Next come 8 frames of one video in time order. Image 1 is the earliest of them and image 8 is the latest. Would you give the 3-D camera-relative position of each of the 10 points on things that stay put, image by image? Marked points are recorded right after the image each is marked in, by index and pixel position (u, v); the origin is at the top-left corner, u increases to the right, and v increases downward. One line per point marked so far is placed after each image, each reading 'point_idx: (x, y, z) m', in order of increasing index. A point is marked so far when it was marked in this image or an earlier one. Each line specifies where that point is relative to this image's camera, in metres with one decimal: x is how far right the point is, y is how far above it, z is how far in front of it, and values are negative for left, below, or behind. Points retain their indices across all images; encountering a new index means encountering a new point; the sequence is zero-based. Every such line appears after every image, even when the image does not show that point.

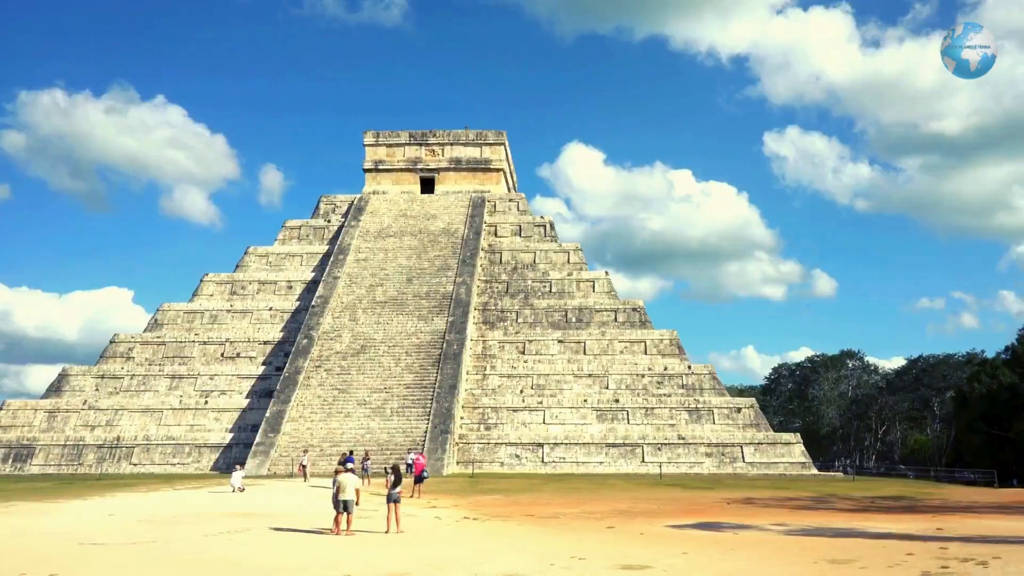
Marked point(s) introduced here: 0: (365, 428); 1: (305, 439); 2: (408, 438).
0: (-3.7, -3.5, +19.9) m
1: (-5.1, -3.8, +19.6) m
2: (-2.6, -3.7, +19.6) m
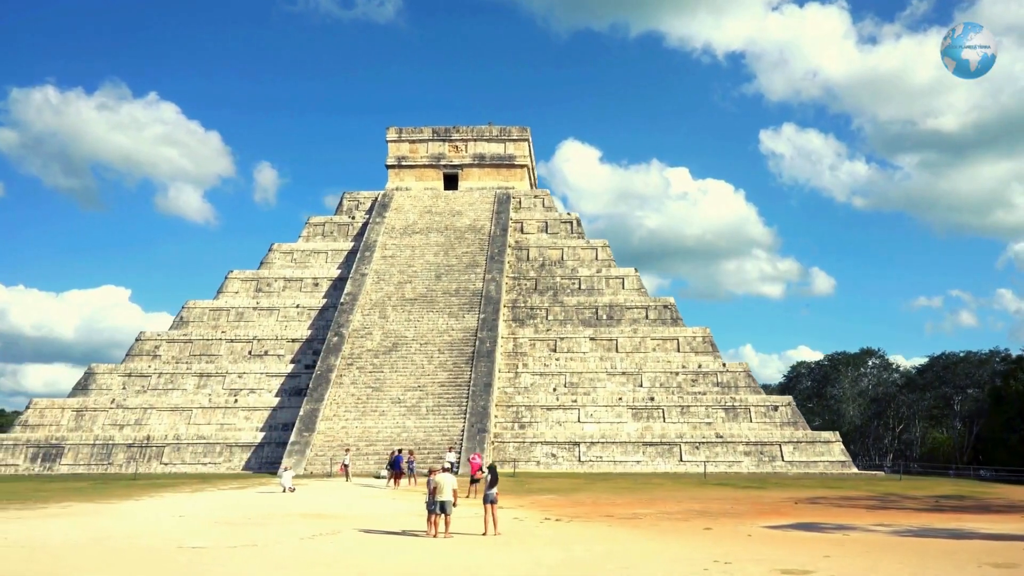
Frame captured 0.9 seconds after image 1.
0: (-2.8, -3.5, +19.6) m
1: (-4.2, -3.7, +19.3) m
2: (-1.6, -3.7, +19.3) m
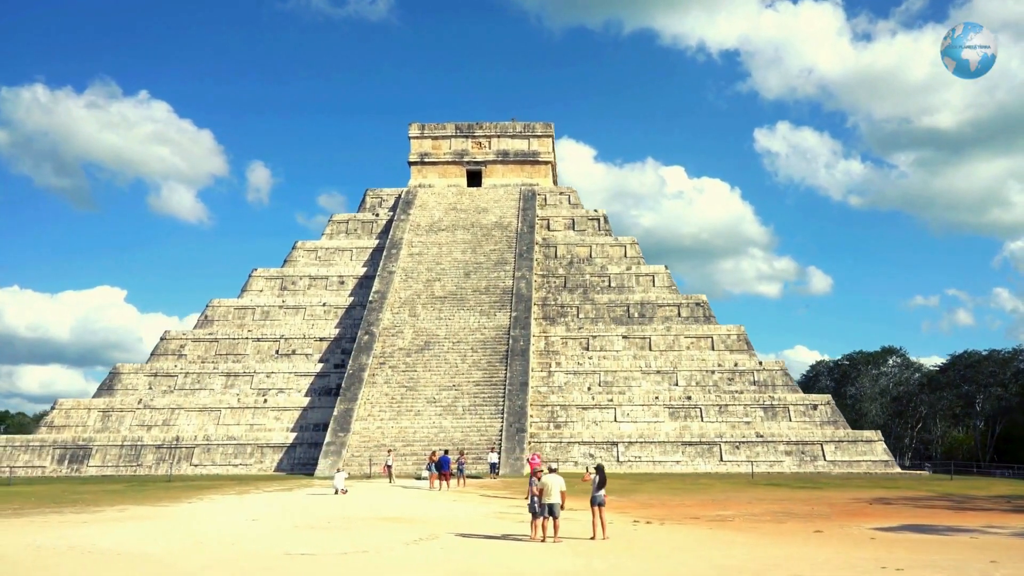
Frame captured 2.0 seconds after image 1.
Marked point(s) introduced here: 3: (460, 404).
0: (-1.8, -3.4, +19.2) m
1: (-3.2, -3.6, +18.9) m
2: (-0.7, -3.6, +18.9) m
3: (-1.3, -2.9, +19.8) m
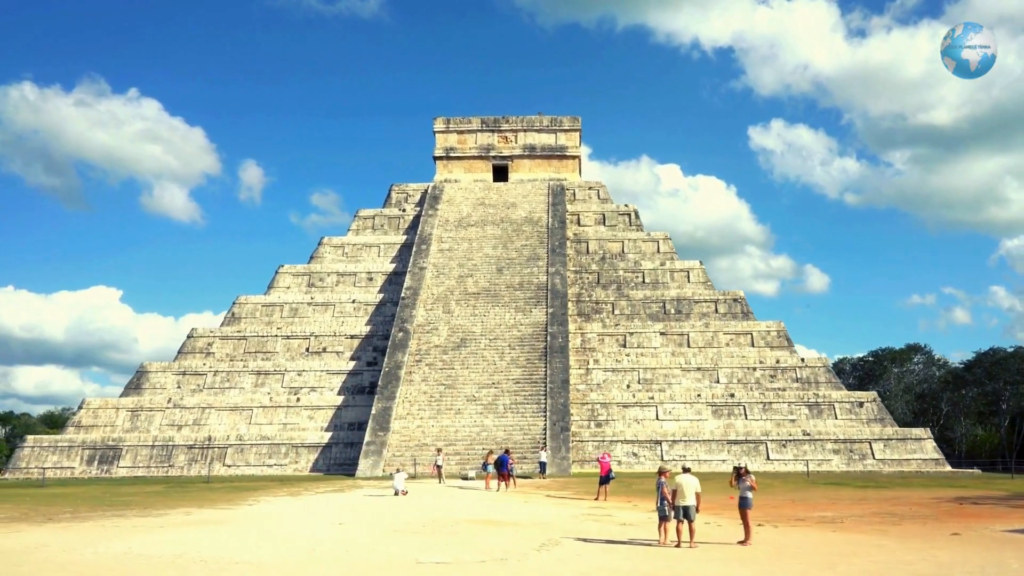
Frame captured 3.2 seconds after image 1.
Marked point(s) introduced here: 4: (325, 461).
0: (-0.8, -3.3, +18.7) m
1: (-2.2, -3.5, +18.4) m
2: (+0.4, -3.5, +18.4) m
3: (-0.3, -2.8, +19.3) m
4: (-4.6, -4.2, +19.4) m
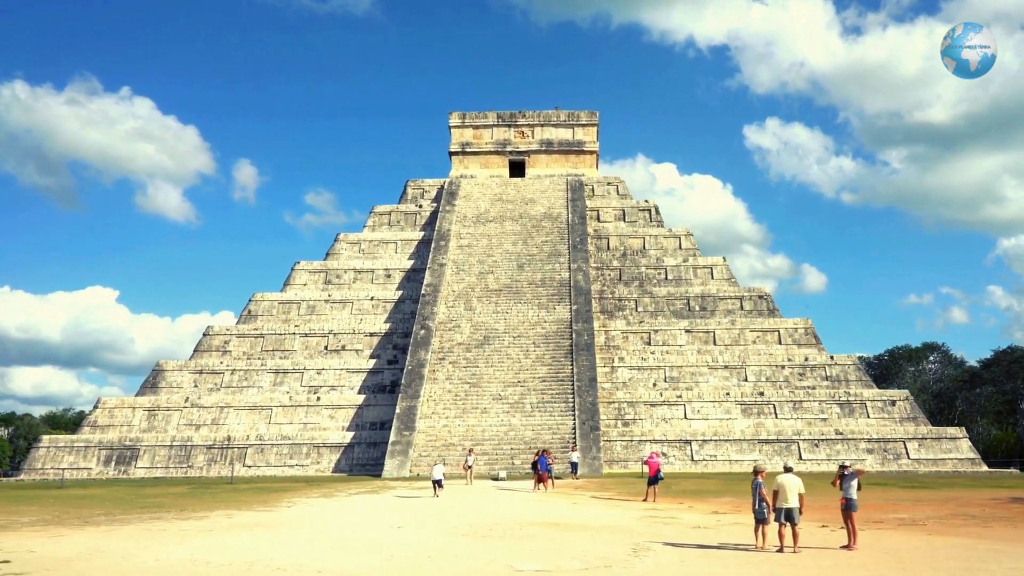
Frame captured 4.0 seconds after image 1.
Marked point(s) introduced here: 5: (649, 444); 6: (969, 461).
0: (-0.1, -3.2, +18.2) m
1: (-1.5, -3.4, +17.9) m
2: (+1.0, -3.4, +17.9) m
3: (+0.4, -2.7, +18.8) m
4: (-3.9, -4.1, +18.9) m
5: (+3.4, -3.8, +19.4) m
6: (+11.1, -4.2, +19.2) m
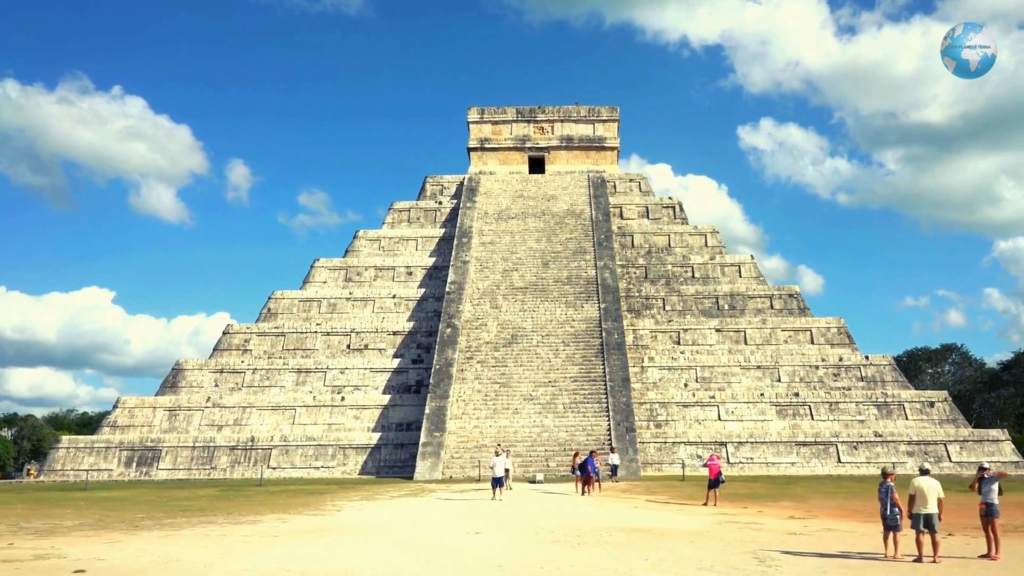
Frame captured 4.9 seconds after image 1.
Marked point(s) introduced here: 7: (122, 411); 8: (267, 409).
0: (+0.6, -3.1, +17.7) m
1: (-0.8, -3.3, +17.4) m
2: (+1.8, -3.3, +17.4) m
3: (+1.1, -2.6, +18.3) m
4: (-3.2, -4.1, +18.4) m
5: (+4.1, -3.8, +18.9) m
6: (+11.9, -4.2, +18.7) m
7: (-9.6, -3.0, +19.3) m
8: (-6.1, -3.0, +19.5) m
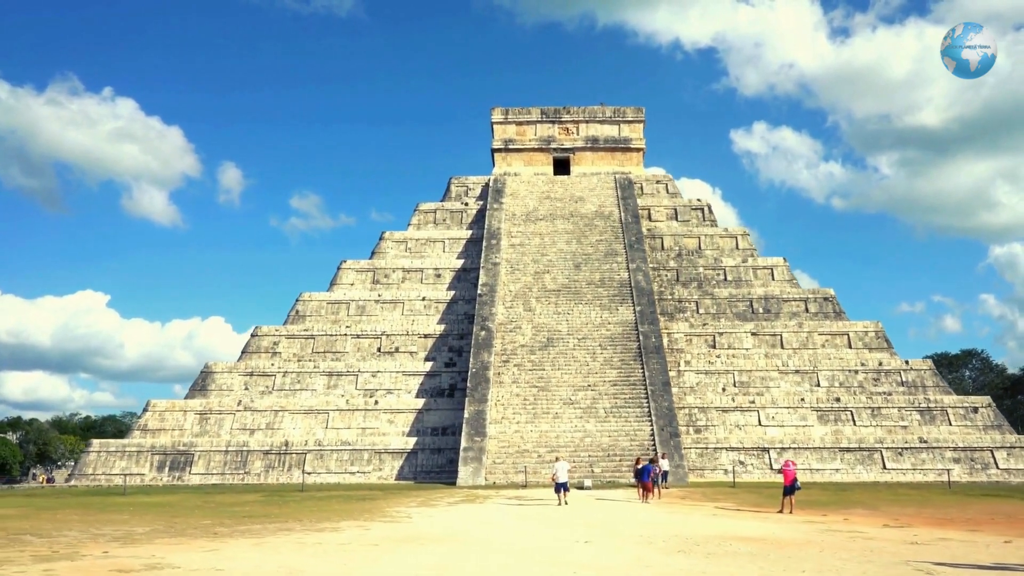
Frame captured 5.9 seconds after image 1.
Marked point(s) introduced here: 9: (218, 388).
0: (+1.5, -3.1, +17.3) m
1: (+0.1, -3.4, +17.0) m
2: (+2.7, -3.3, +17.1) m
3: (+2.0, -2.7, +18.0) m
4: (-2.3, -4.1, +18.0) m
5: (+5.0, -3.8, +18.6) m
6: (+12.8, -4.2, +18.4) m
7: (-8.7, -3.0, +18.9) m
8: (-5.2, -3.0, +19.1) m
9: (-7.5, -2.5, +20.0) m
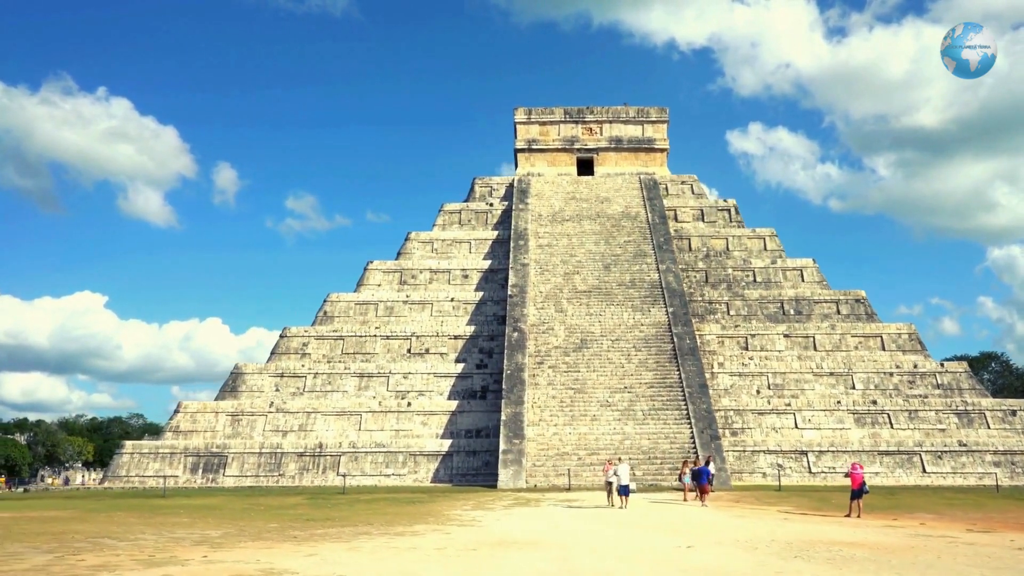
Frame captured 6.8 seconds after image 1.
0: (+2.4, -3.2, +17.1) m
1: (+0.9, -3.4, +16.8) m
2: (+3.5, -3.3, +16.9) m
3: (+2.9, -2.7, +17.8) m
4: (-1.5, -4.1, +17.8) m
5: (+5.8, -3.9, +18.4) m
6: (+13.6, -4.3, +18.2) m
7: (-7.8, -3.0, +18.7) m
8: (-4.3, -3.0, +18.9) m
9: (-6.7, -2.5, +19.8) m
